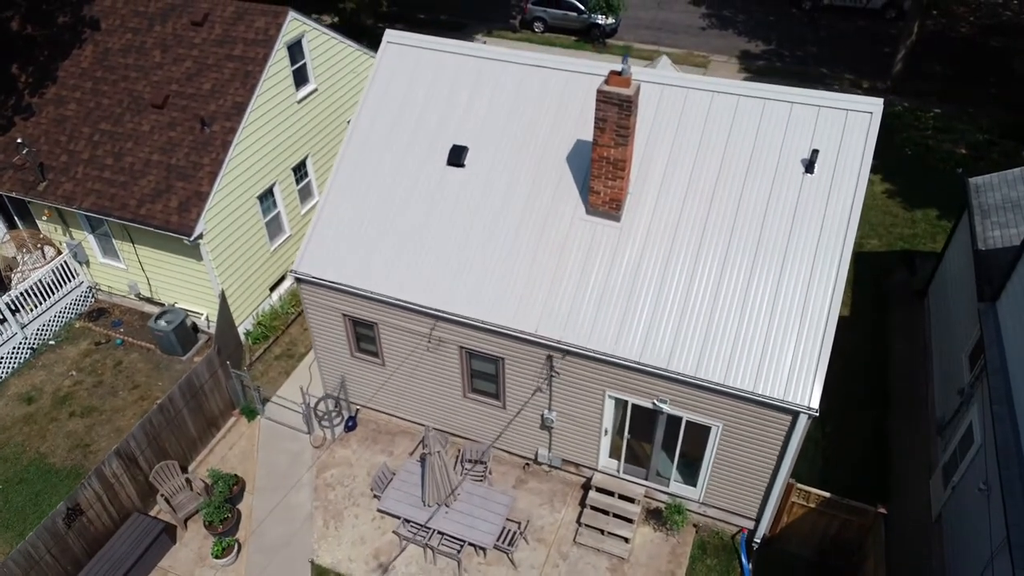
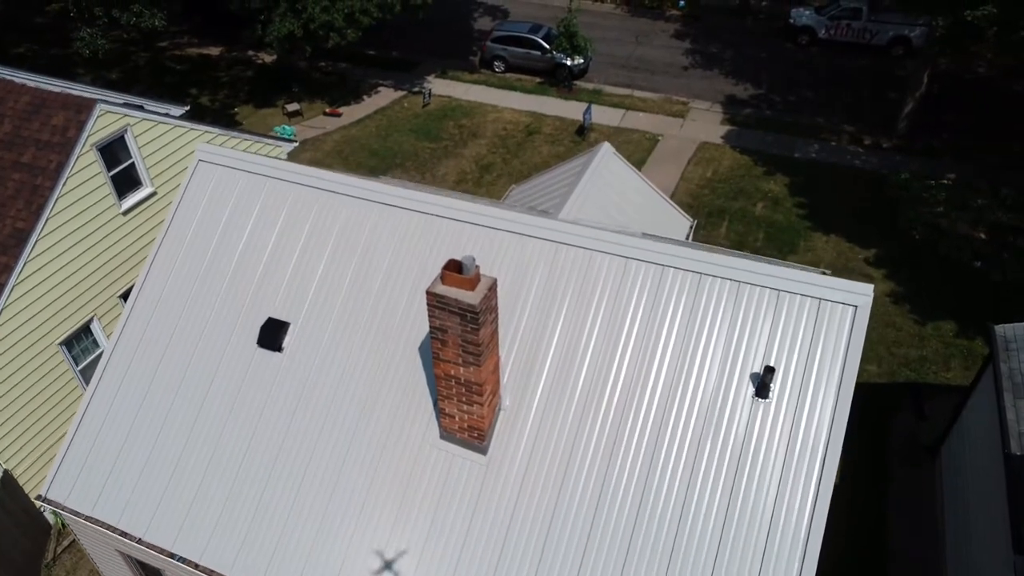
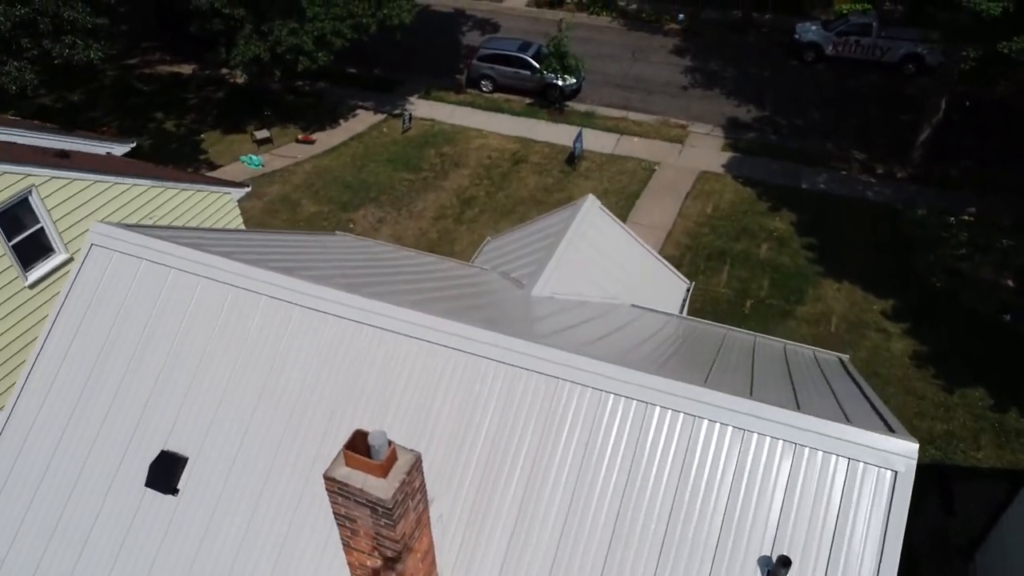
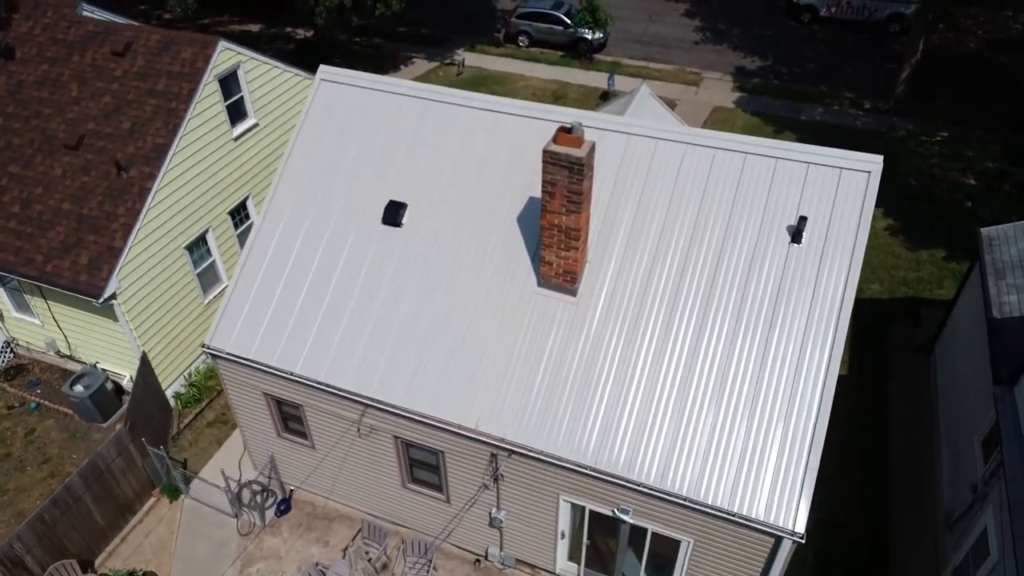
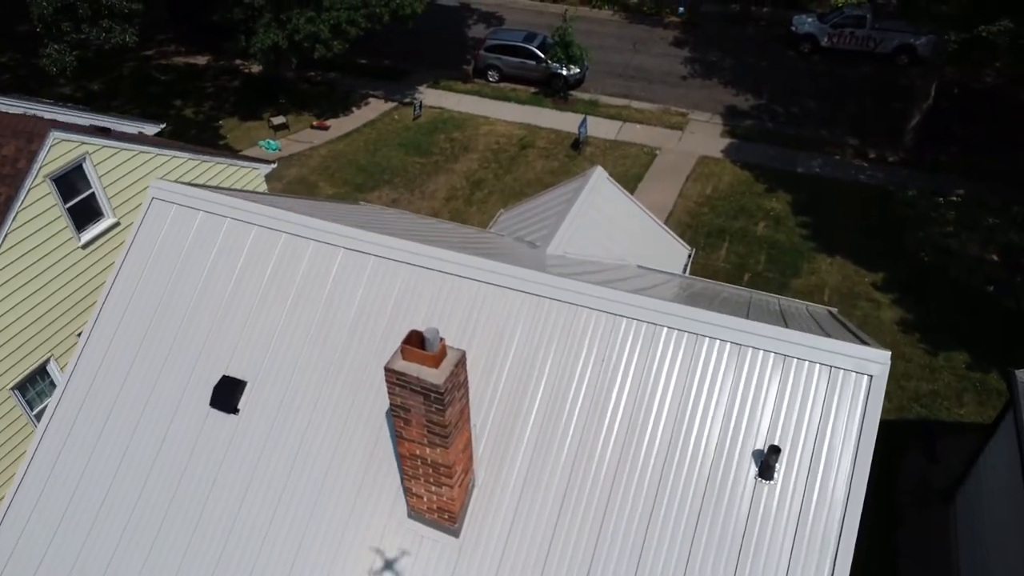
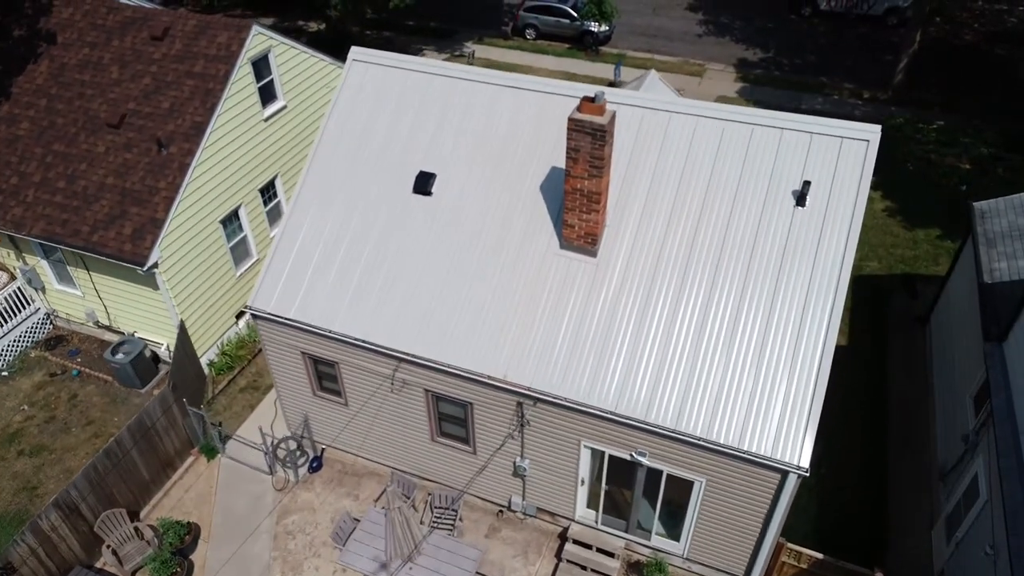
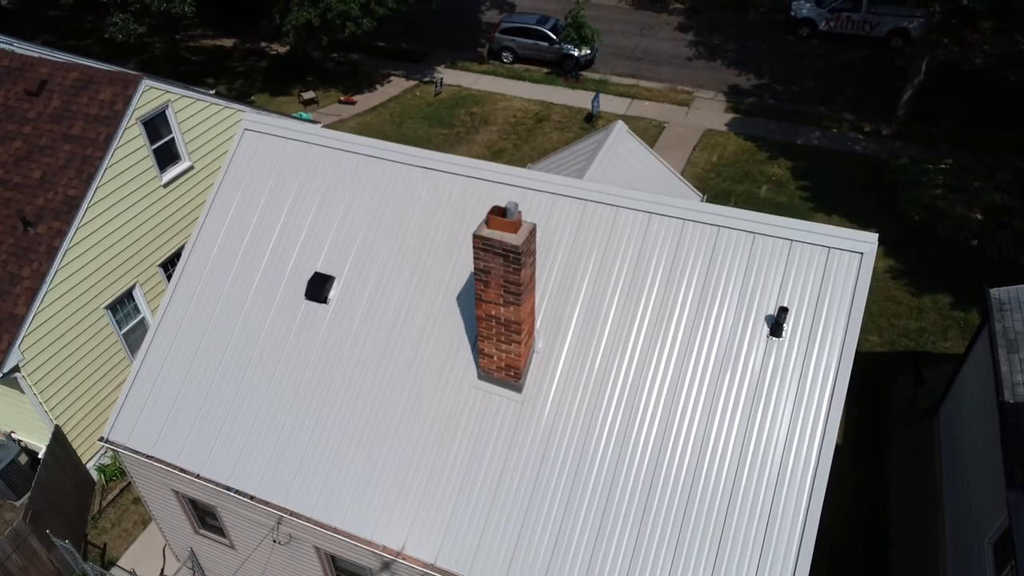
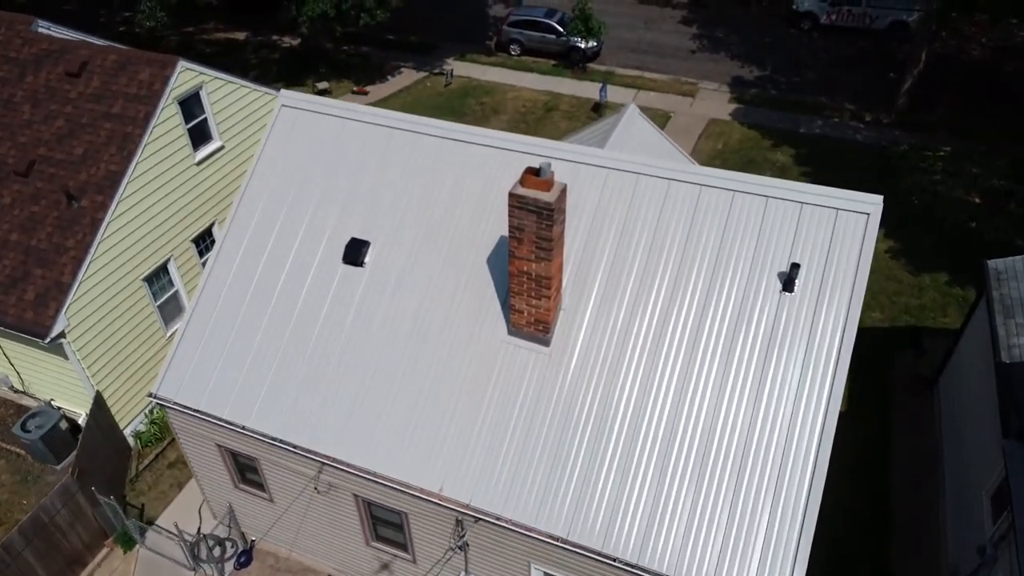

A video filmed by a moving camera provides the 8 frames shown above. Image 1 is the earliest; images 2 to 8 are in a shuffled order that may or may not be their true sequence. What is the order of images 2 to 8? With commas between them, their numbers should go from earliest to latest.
6, 4, 8, 7, 2, 5, 3
